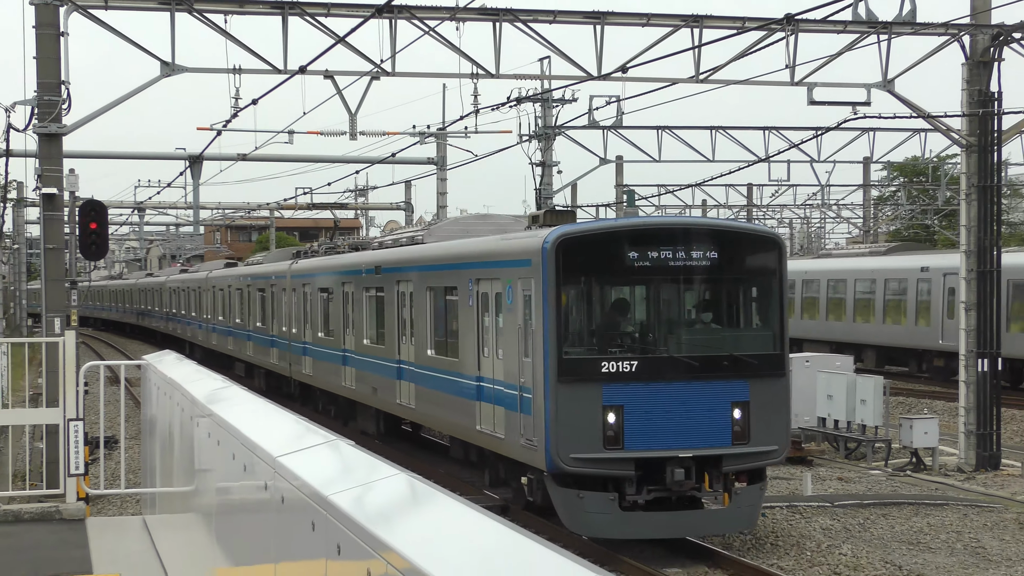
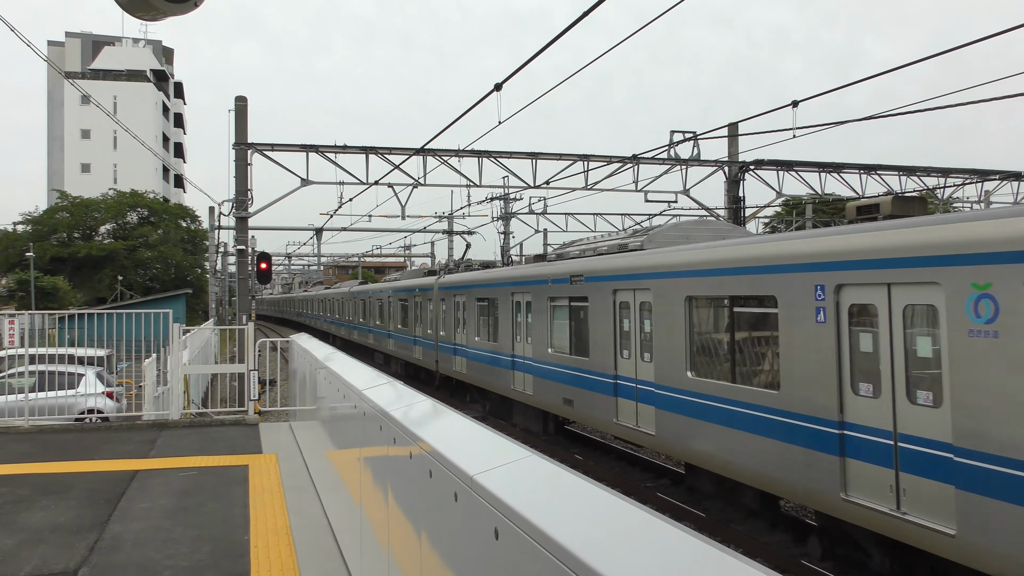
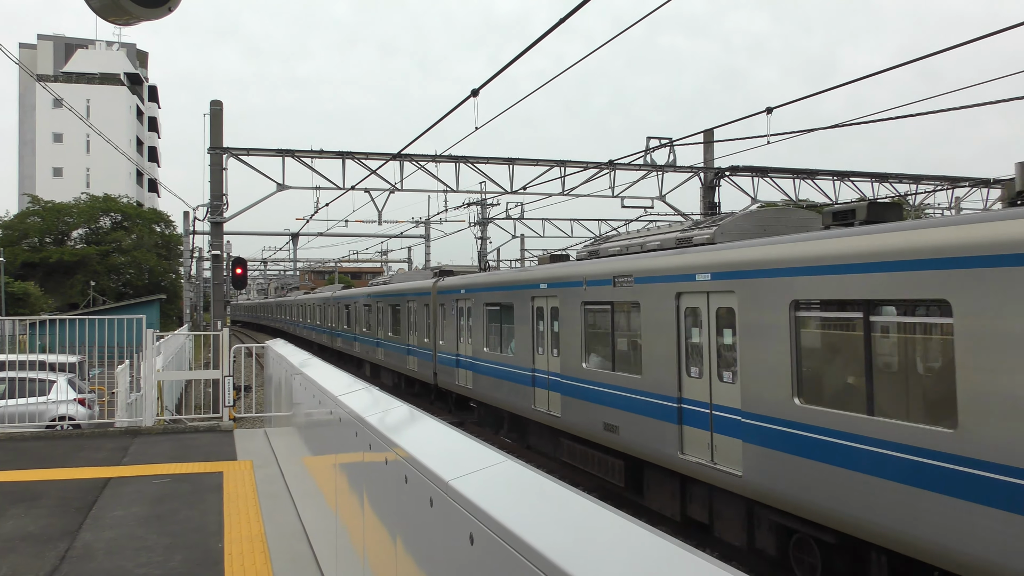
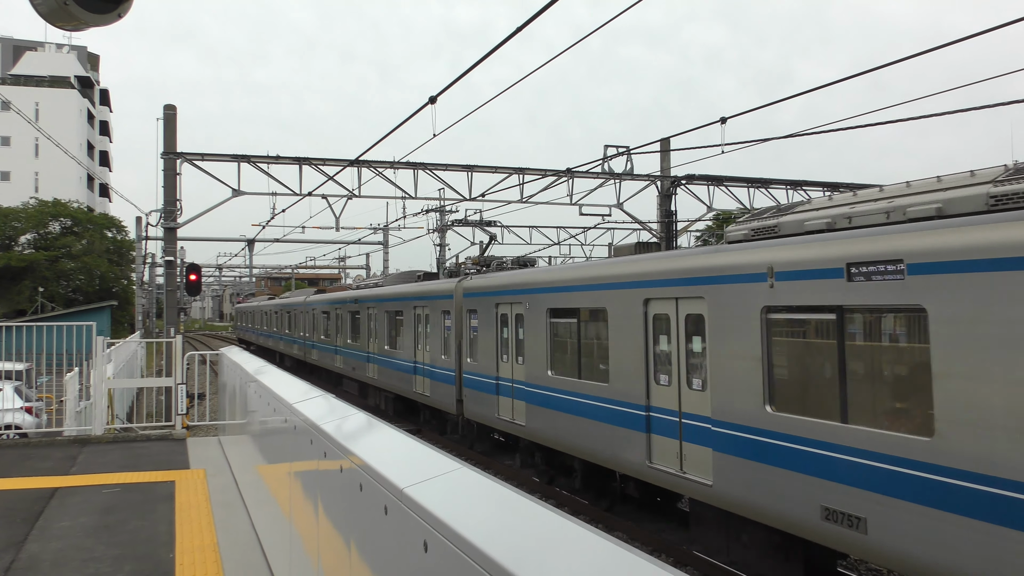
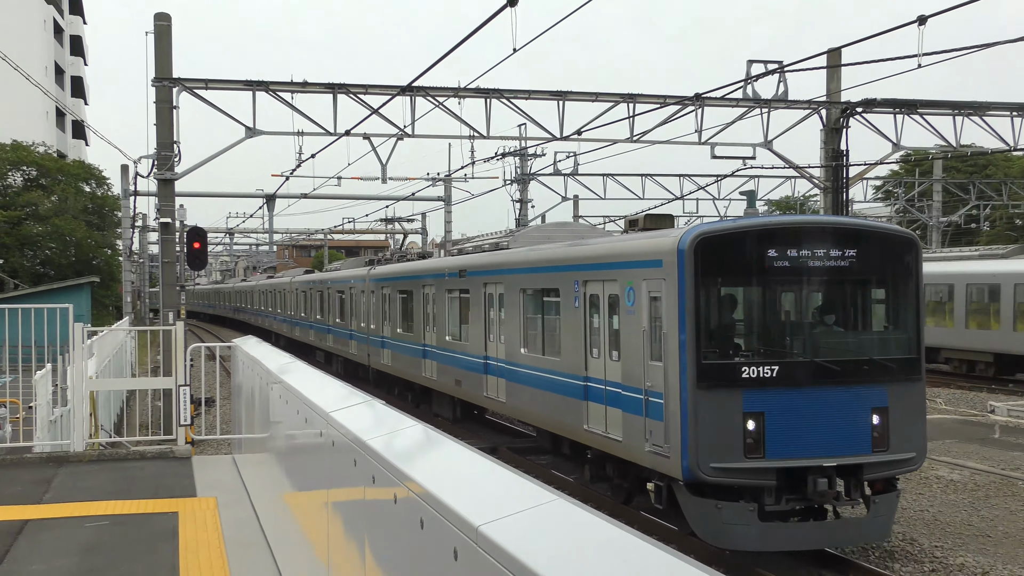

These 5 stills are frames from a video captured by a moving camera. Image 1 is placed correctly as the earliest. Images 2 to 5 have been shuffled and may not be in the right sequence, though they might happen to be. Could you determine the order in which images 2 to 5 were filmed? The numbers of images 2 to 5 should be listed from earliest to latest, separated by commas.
5, 2, 3, 4
